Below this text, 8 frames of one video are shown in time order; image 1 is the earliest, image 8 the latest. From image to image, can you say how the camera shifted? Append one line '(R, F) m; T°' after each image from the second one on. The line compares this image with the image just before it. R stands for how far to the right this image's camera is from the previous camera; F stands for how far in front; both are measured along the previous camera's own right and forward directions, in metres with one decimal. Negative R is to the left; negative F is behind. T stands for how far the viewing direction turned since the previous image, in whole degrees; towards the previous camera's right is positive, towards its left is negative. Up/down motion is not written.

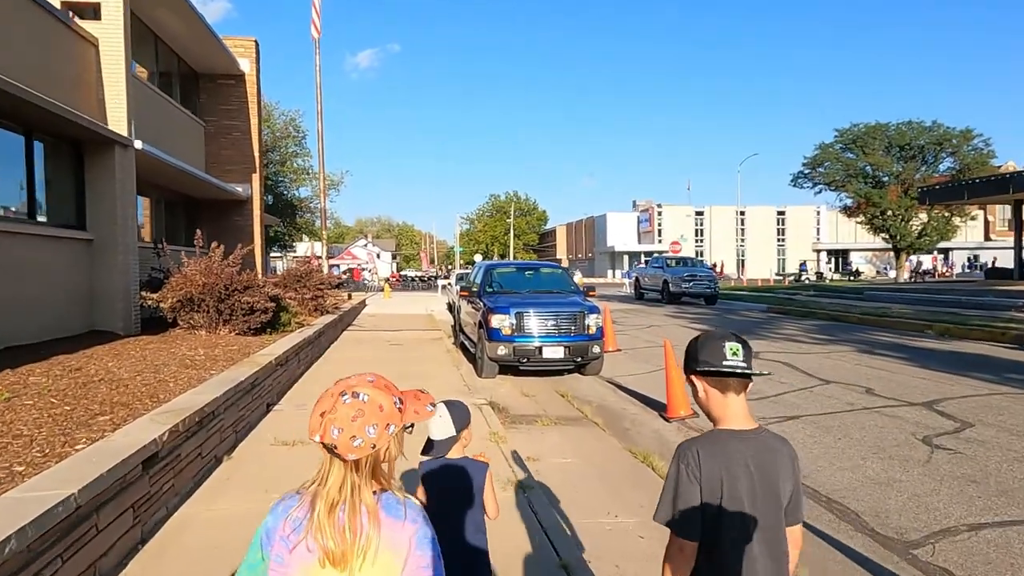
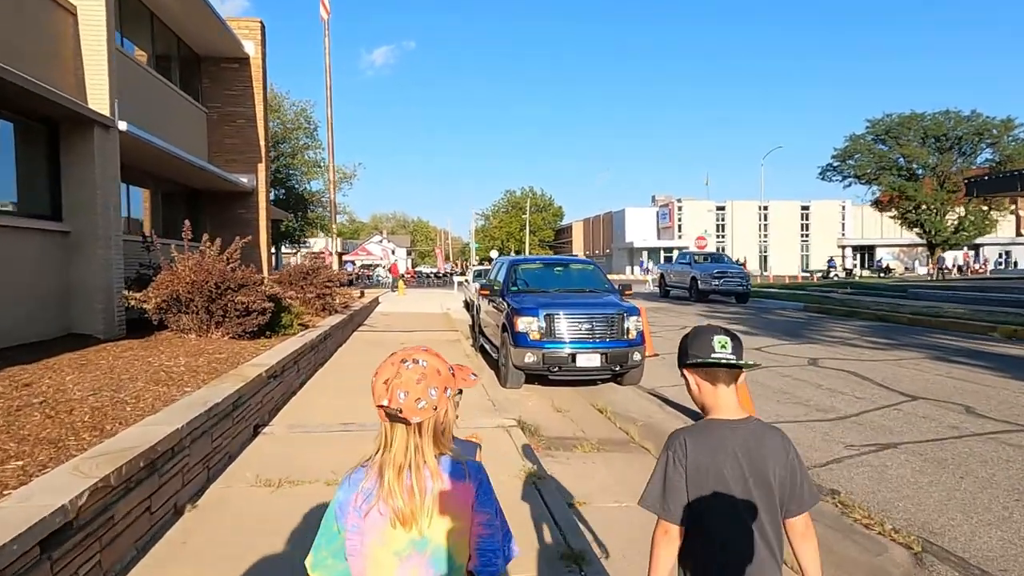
(-0.2, +1.4) m; -1°
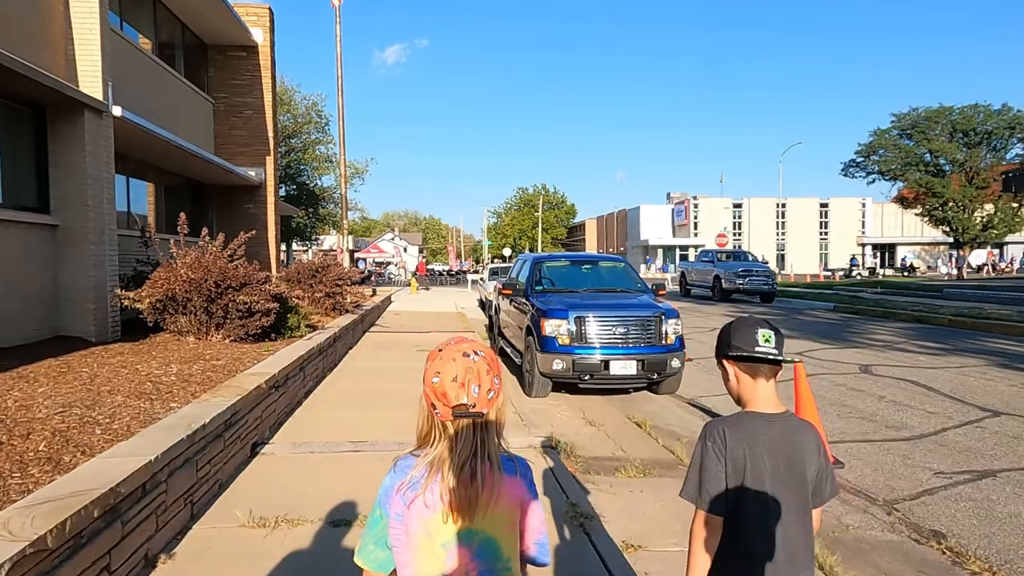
(-0.2, +0.9) m; -1°
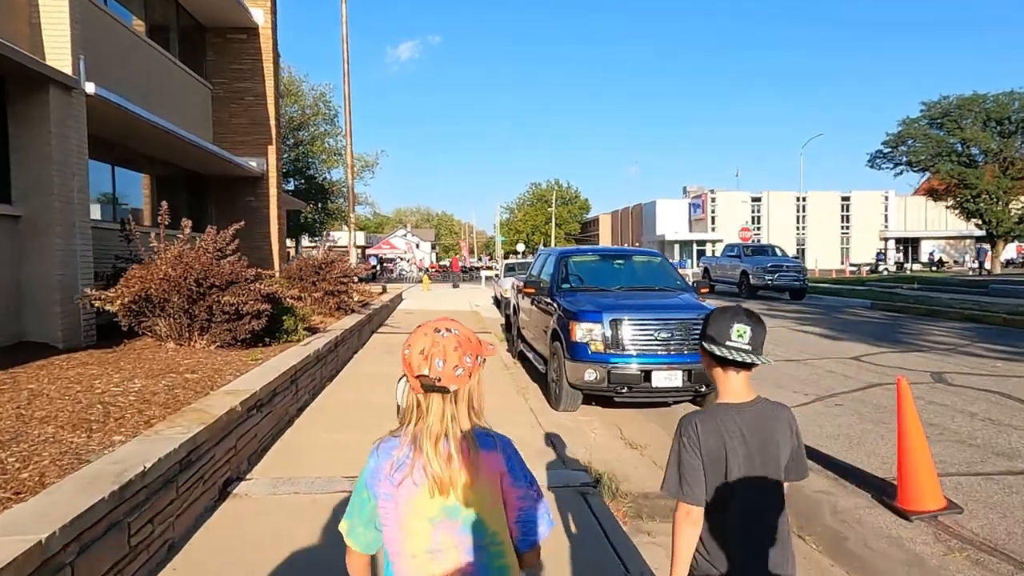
(-0.1, +1.2) m; -1°
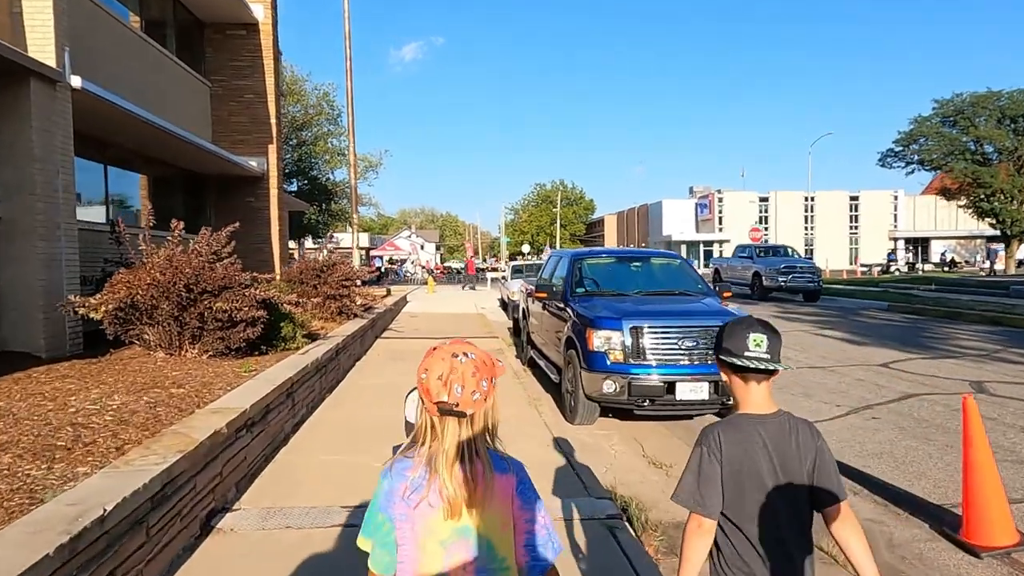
(-0.1, +0.5) m; 0°
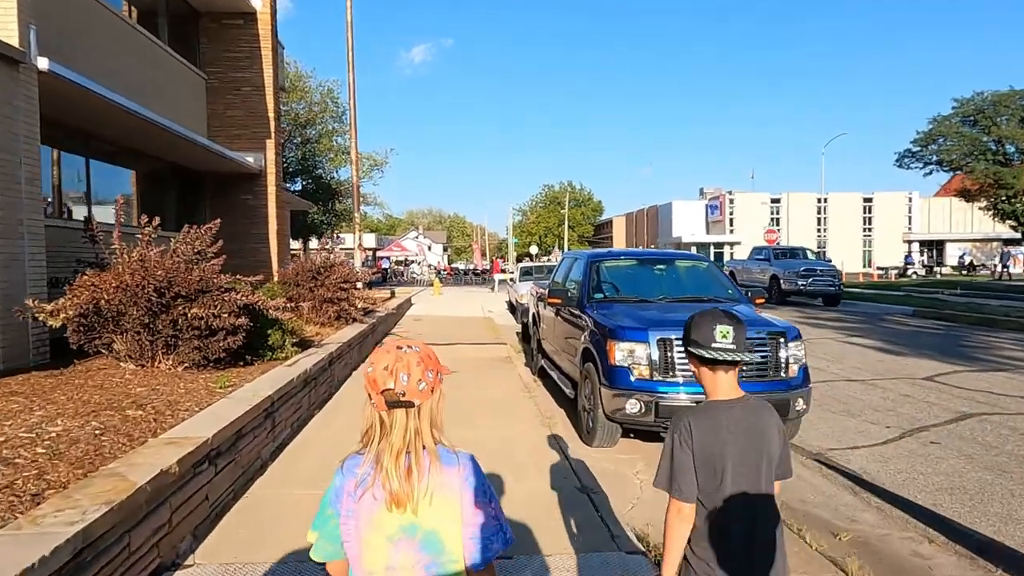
(0.0, +0.8) m; -1°
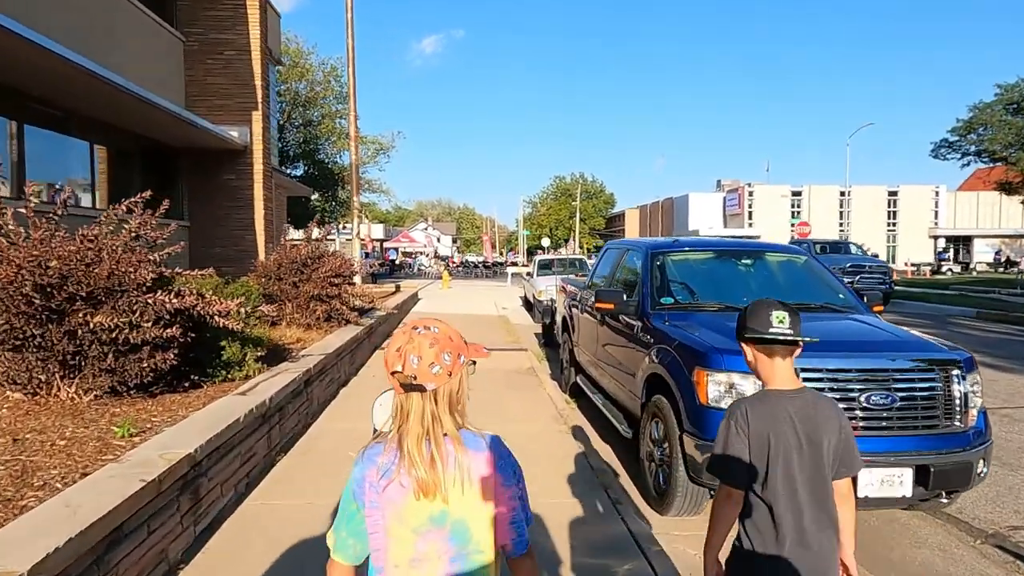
(-0.2, +2.1) m; -1°
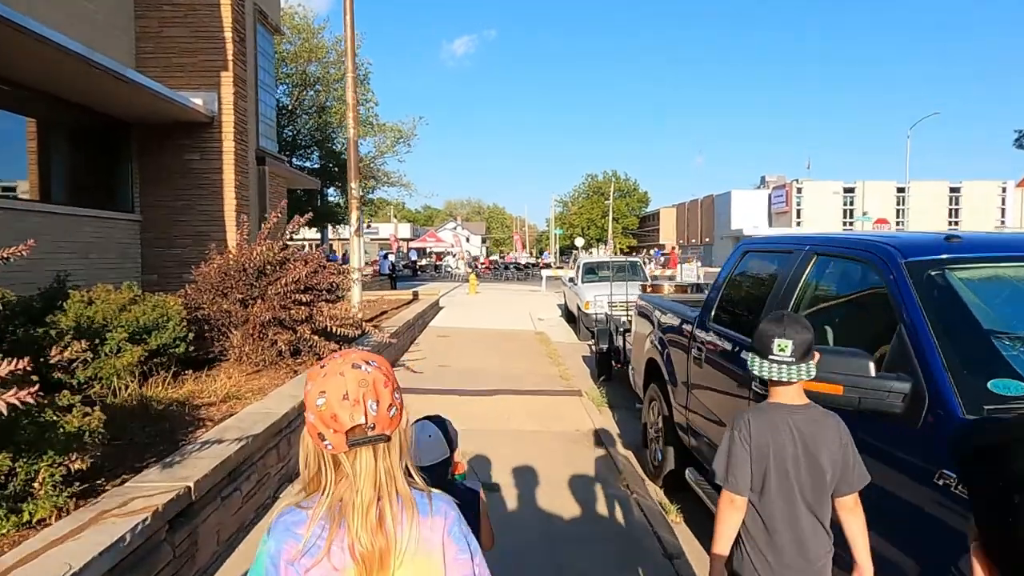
(-0.2, +3.4) m; -3°
